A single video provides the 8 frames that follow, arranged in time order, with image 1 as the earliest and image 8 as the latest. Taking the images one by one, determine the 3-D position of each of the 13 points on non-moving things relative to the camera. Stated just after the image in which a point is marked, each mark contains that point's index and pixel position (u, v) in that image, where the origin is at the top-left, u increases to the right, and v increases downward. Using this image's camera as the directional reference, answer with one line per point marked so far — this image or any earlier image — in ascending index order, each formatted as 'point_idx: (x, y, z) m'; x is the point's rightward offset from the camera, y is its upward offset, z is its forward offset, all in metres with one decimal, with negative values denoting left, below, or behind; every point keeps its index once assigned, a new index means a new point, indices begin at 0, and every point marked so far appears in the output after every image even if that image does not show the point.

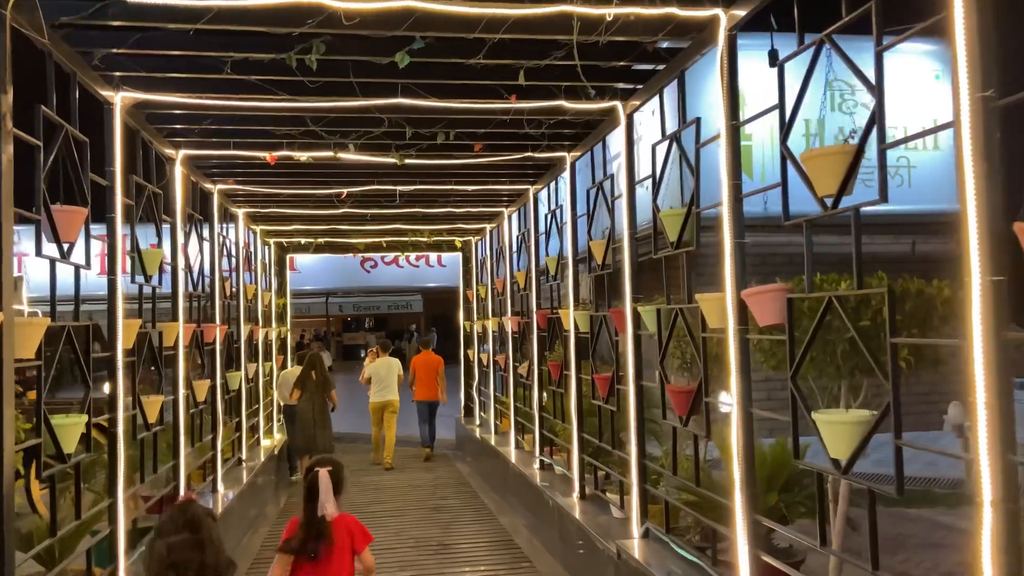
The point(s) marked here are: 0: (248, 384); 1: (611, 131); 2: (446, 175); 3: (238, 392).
0: (-2.2, -0.8, +6.6) m
1: (+0.5, +0.8, +3.9) m
2: (-0.4, +0.8, +5.2) m
3: (-2.1, -0.8, +6.2) m
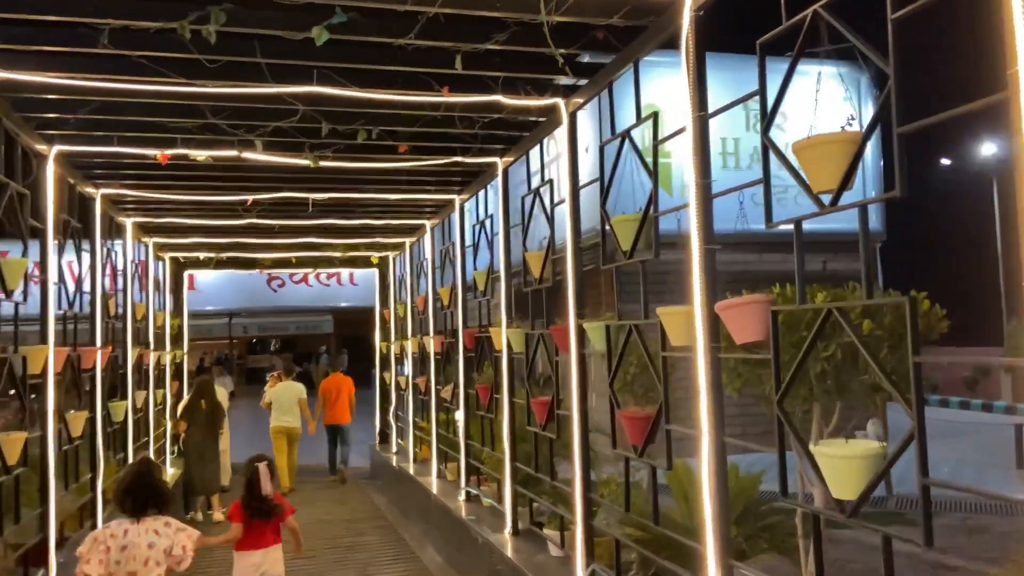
0: (-2.8, -1.0, +5.9) m
1: (+0.2, +0.7, +3.6) m
2: (-0.9, +0.7, +4.8) m
3: (-2.7, -0.9, +5.5) m
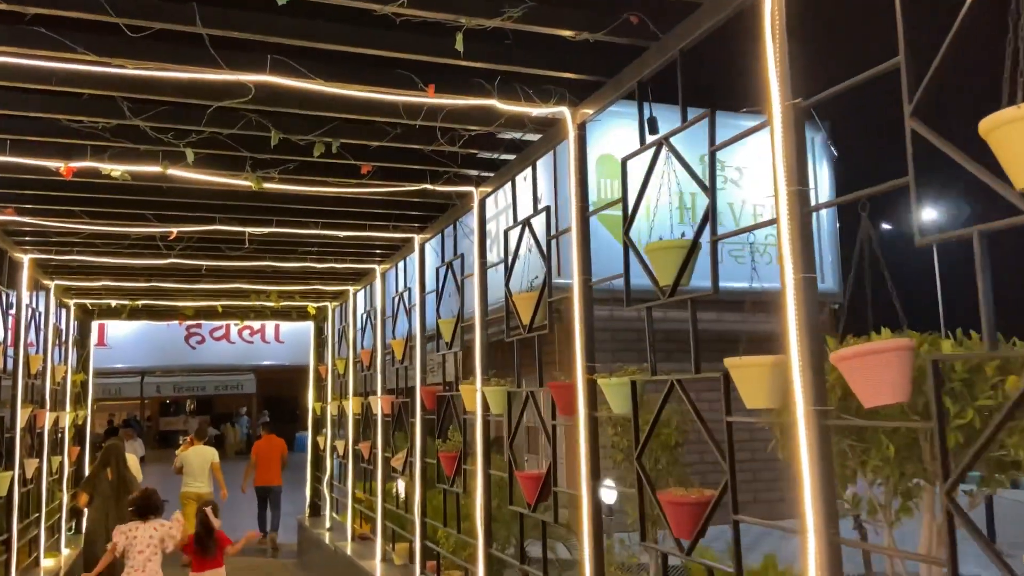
0: (-3.1, -1.3, +4.9) m
1: (+0.1, +0.5, +3.0) m
2: (-1.1, +0.4, +4.1) m
3: (-2.9, -1.2, +4.5) m
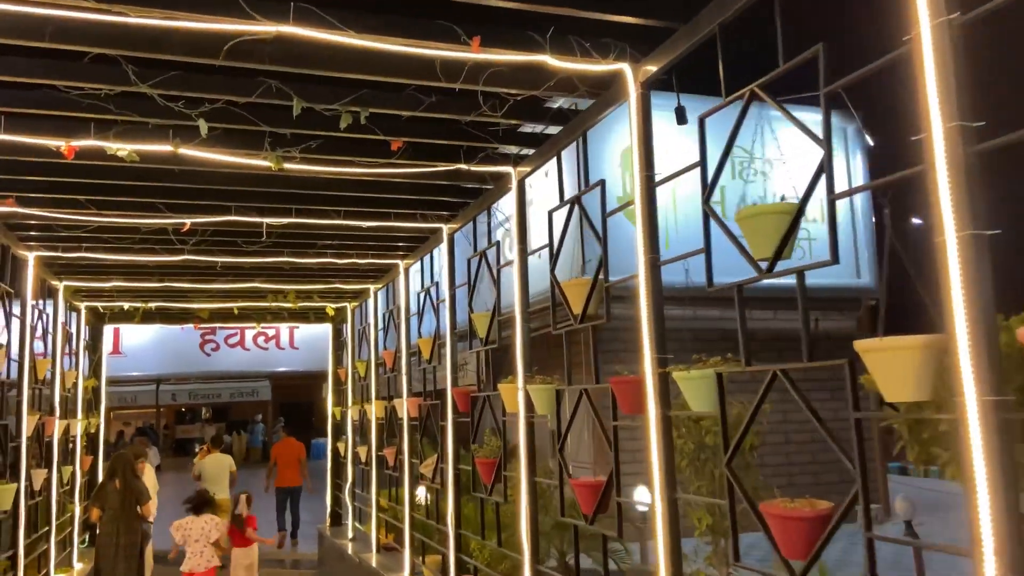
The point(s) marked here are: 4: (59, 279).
0: (-2.9, -1.3, +4.7) m
1: (+0.3, +0.6, +2.7) m
2: (-0.9, +0.4, +3.8) m
3: (-2.7, -1.2, +4.2) m
4: (-3.1, +0.1, +5.4) m
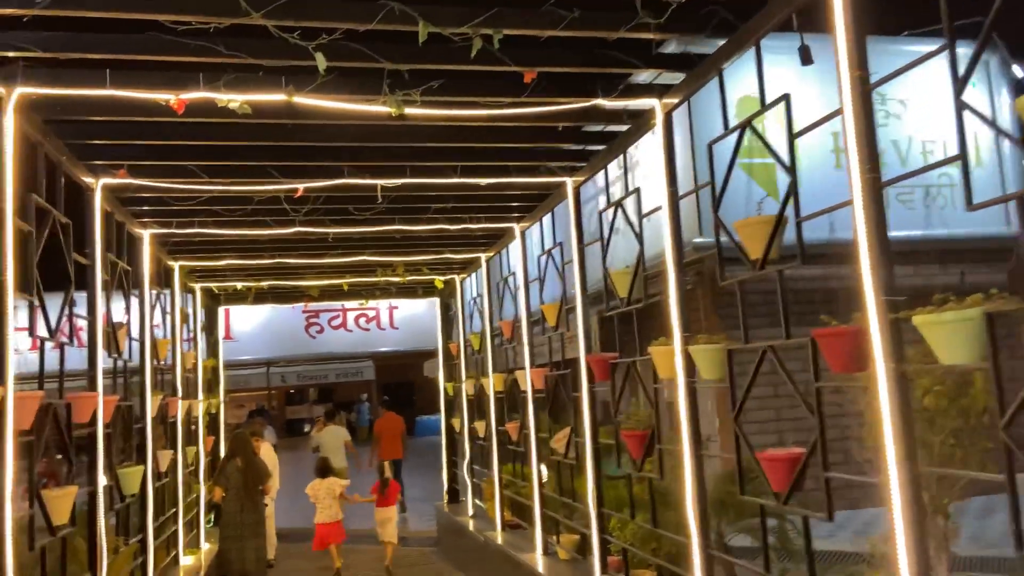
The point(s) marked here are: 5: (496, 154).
0: (-2.1, -1.1, +4.6) m
1: (+0.8, +0.8, +2.2) m
2: (-0.3, +0.6, +3.5) m
3: (-2.0, -1.1, +4.2) m
4: (-2.3, +0.2, +5.3) m
5: (-0.1, +0.6, +3.6) m
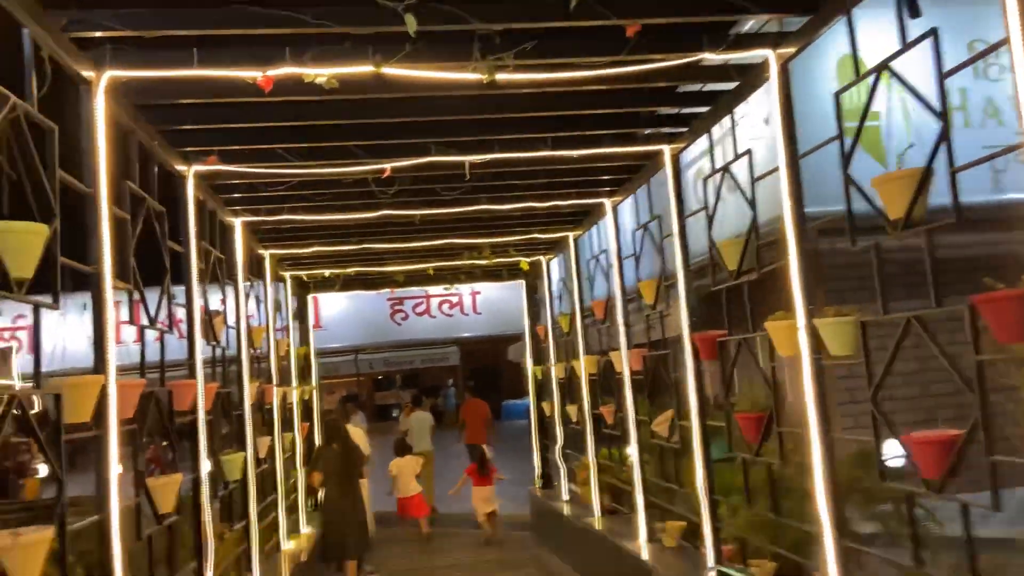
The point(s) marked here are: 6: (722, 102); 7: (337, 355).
0: (-1.5, -1.1, +4.6) m
1: (+1.0, +0.9, +2.0) m
2: (+0.1, +0.7, +3.3) m
3: (-1.4, -1.0, +4.2) m
4: (-1.7, +0.3, +5.4) m
5: (+0.3, +0.7, +3.4) m
6: (+0.9, +0.8, +3.1) m
7: (-2.8, -1.1, +12.7) m
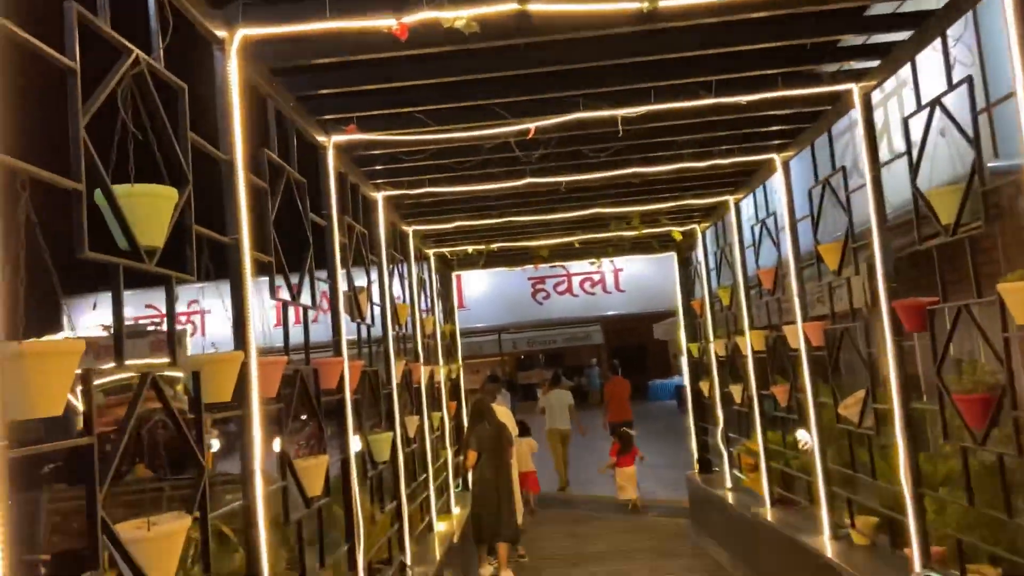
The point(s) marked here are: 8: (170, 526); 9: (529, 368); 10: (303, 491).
0: (-0.6, -0.9, +4.5) m
1: (+1.4, +1.0, +1.4) m
2: (+0.7, +0.8, +2.9) m
3: (-0.6, -0.9, +4.1) m
4: (-0.7, +0.4, +5.3) m
5: (+0.9, +0.9, +2.9) m
6: (+1.4, +0.9, +2.6) m
7: (-0.5, -0.7, +12.7) m
8: (-0.7, -0.5, +1.6) m
9: (+0.4, -1.7, +16.4) m
10: (-0.7, -0.7, +2.5) m
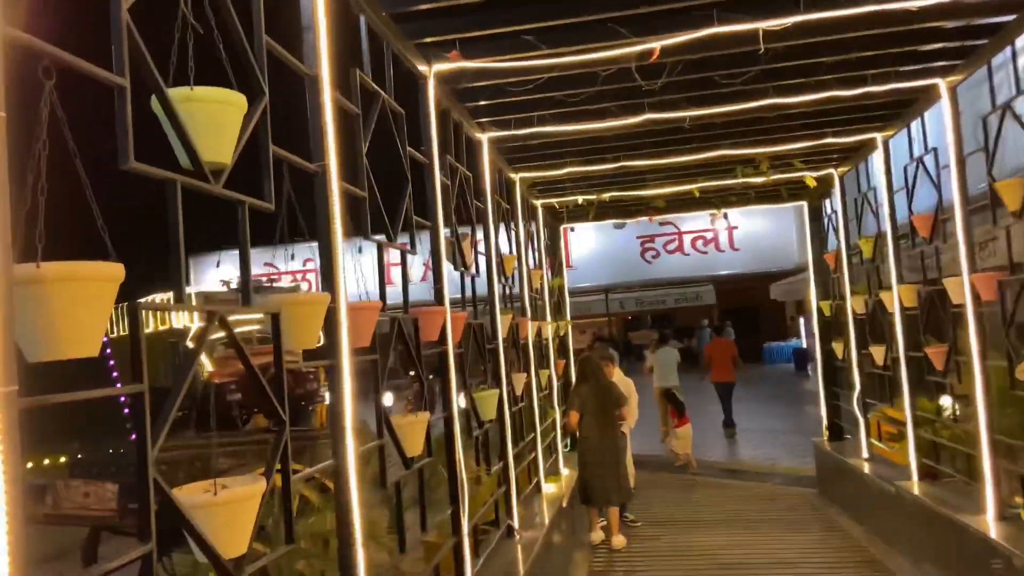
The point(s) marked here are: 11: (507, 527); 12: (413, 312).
0: (0.0, -0.7, +4.3) m
1: (+1.5, +1.1, +0.8) m
2: (+1.1, +1.0, +2.4) m
3: (0.0, -0.6, +3.9) m
4: (0.0, +0.7, +4.9) m
5: (+1.3, +1.1, +2.4) m
6: (+1.8, +1.1, +2.0) m
7: (+1.3, -0.1, +12.4) m
8: (-0.5, -0.4, +1.4) m
9: (+2.6, -0.8, +15.9) m
10: (-0.3, -0.5, +2.3) m
11: (0.0, -1.2, +3.7) m
12: (-0.3, -0.1, +2.7) m
